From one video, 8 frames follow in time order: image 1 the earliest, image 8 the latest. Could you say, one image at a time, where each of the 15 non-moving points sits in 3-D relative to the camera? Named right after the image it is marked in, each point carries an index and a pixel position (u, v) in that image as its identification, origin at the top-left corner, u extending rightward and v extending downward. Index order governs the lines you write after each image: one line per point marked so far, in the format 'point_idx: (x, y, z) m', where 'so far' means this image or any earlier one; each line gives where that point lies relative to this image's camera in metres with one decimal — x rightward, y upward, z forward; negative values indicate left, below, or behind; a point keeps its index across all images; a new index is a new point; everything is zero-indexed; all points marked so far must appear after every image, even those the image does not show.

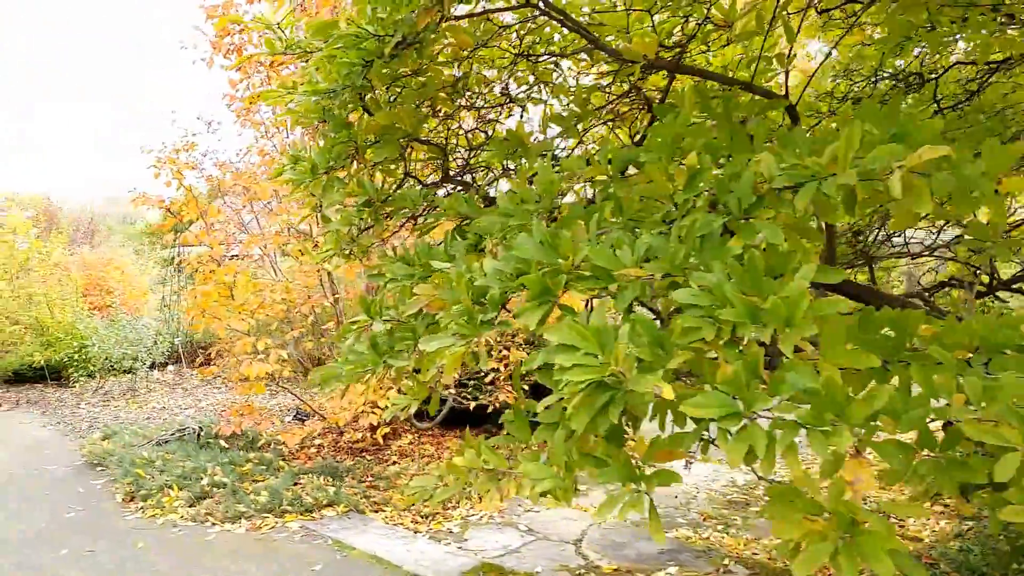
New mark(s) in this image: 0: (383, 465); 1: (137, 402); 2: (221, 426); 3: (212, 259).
0: (-0.7, -1.0, +4.5) m
1: (-3.0, -0.9, +6.4) m
2: (-1.6, -0.8, +4.5) m
3: (-1.6, +0.2, +4.3) m
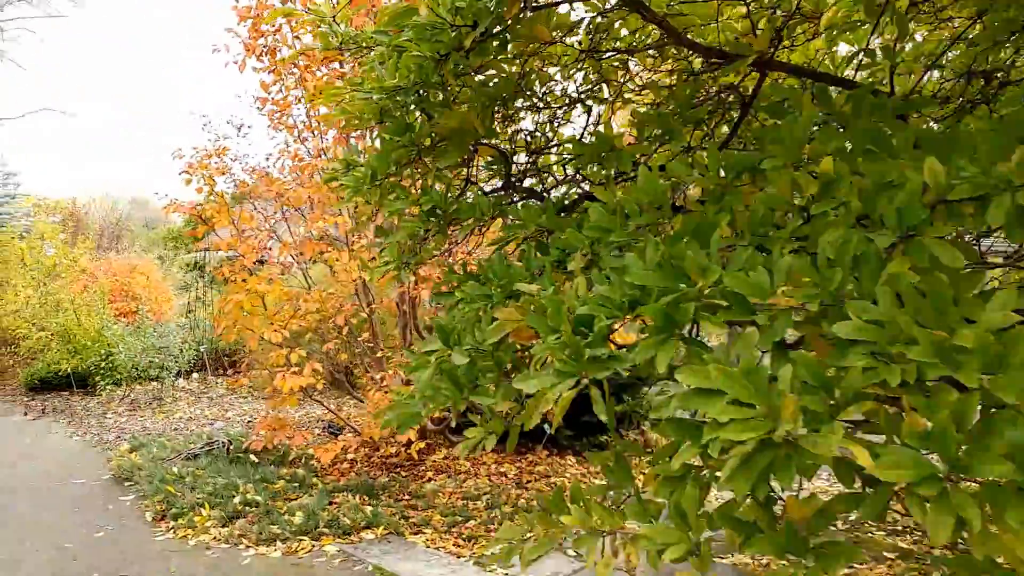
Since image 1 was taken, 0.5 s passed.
0: (-0.5, -1.0, +4.4) m
1: (-2.7, -1.0, +6.3) m
2: (-1.4, -0.8, +4.3) m
3: (-1.3, +0.1, +4.1) m
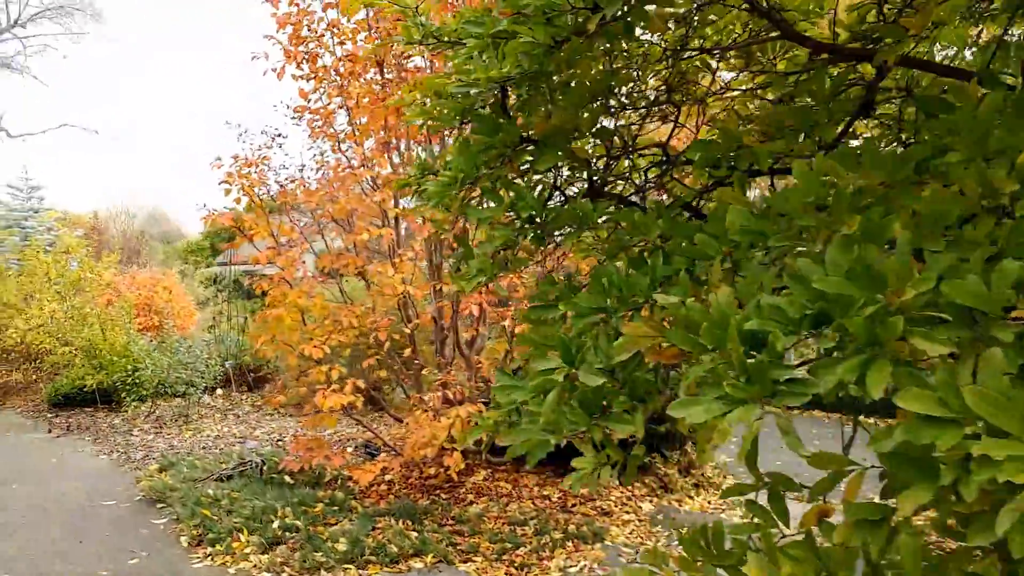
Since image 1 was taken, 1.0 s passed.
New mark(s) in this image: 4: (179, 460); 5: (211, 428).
0: (-0.3, -1.1, +4.2) m
1: (-2.4, -1.1, +6.2) m
2: (-1.1, -0.9, +4.2) m
3: (-1.1, 0.0, +4.0) m
4: (-2.0, -1.1, +5.0) m
5: (-2.3, -1.1, +6.2) m
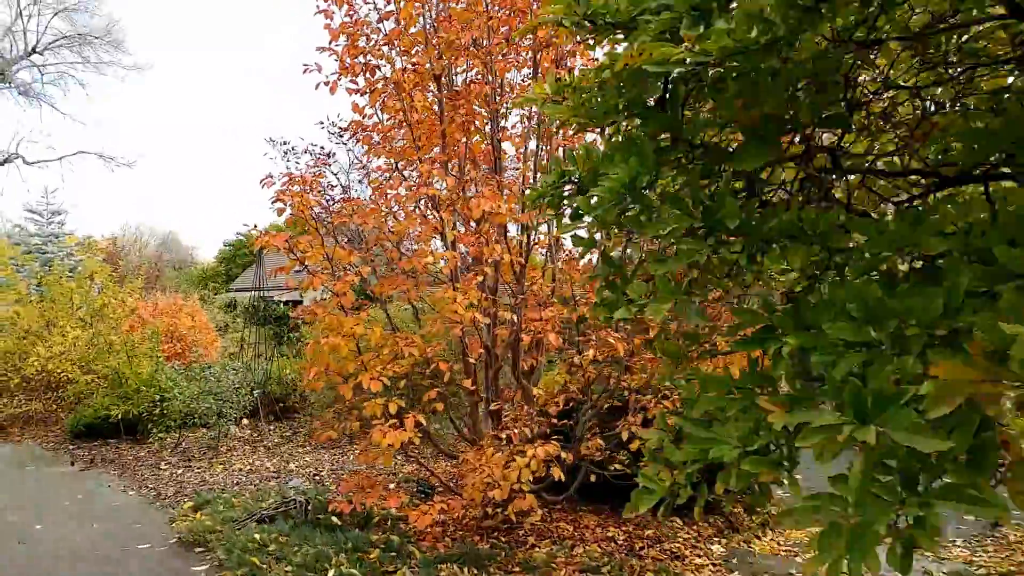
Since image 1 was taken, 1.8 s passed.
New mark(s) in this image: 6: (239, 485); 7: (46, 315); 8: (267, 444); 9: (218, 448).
0: (+0.1, -1.2, +3.9) m
1: (-2.1, -1.3, +5.9) m
2: (-0.8, -1.0, +3.9) m
3: (-0.8, -0.1, +3.7) m
4: (-1.7, -1.2, +4.7) m
5: (-2.0, -1.3, +5.9) m
6: (-1.7, -1.2, +5.1) m
7: (-4.4, -0.3, +7.8) m
8: (-2.0, -1.3, +6.6) m
9: (-2.3, -1.2, +6.3) m
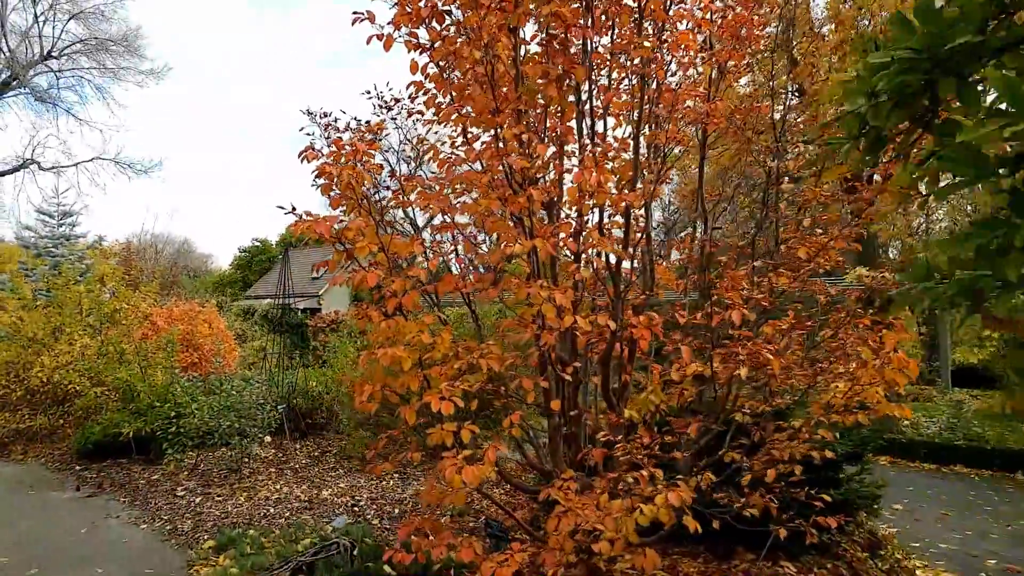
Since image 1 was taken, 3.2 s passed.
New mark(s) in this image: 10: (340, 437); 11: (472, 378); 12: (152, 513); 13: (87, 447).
0: (+0.4, -1.2, +3.1) m
1: (-1.7, -1.3, +5.2) m
2: (-0.4, -1.0, +3.1) m
3: (-0.4, -0.1, +3.0) m
4: (-1.3, -1.2, +4.0) m
5: (-1.6, -1.3, +5.2) m
6: (-1.3, -1.2, +4.4) m
7: (-4.0, -0.3, +7.1) m
8: (-1.6, -1.3, +5.9) m
9: (-1.9, -1.3, +5.6) m
10: (-1.4, -1.2, +6.8) m
11: (-0.1, -0.3, +2.9) m
12: (-2.1, -1.3, +4.8) m
13: (-3.2, -1.2, +6.1) m
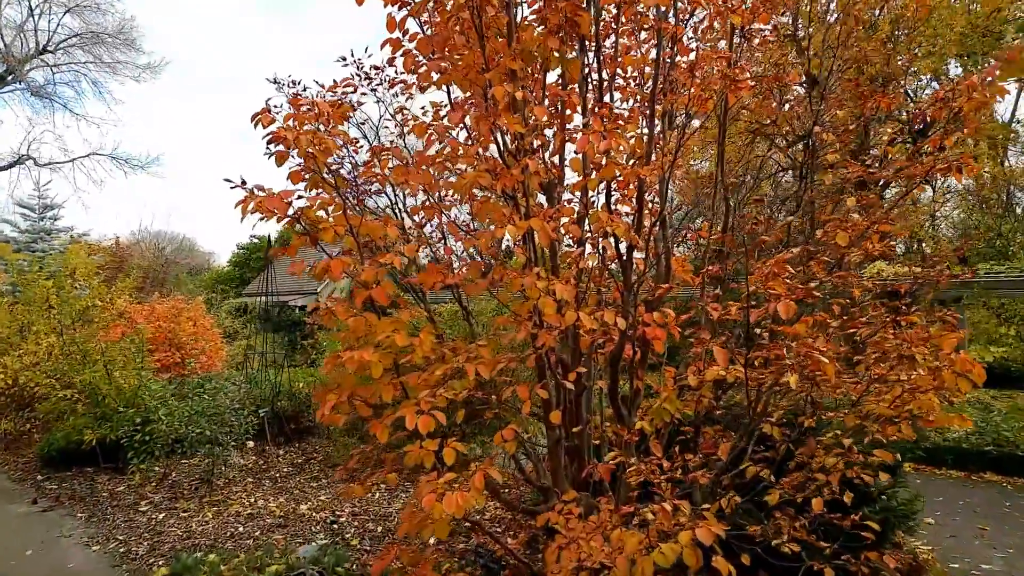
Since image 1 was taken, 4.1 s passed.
0: (+0.4, -1.2, +2.6) m
1: (-1.7, -1.2, +4.7) m
2: (-0.5, -1.0, +2.7) m
3: (-0.5, -0.1, +2.5) m
4: (-1.3, -1.2, +3.5) m
5: (-1.6, -1.2, +4.7) m
6: (-1.3, -1.2, +3.9) m
7: (-4.0, -0.3, +6.7) m
8: (-1.6, -1.2, +5.4) m
9: (-1.9, -1.2, +5.2) m
10: (-1.4, -1.2, +6.3) m
11: (-0.2, -0.3, +2.5) m
12: (-2.1, -1.3, +4.3) m
13: (-3.2, -1.1, +5.7) m
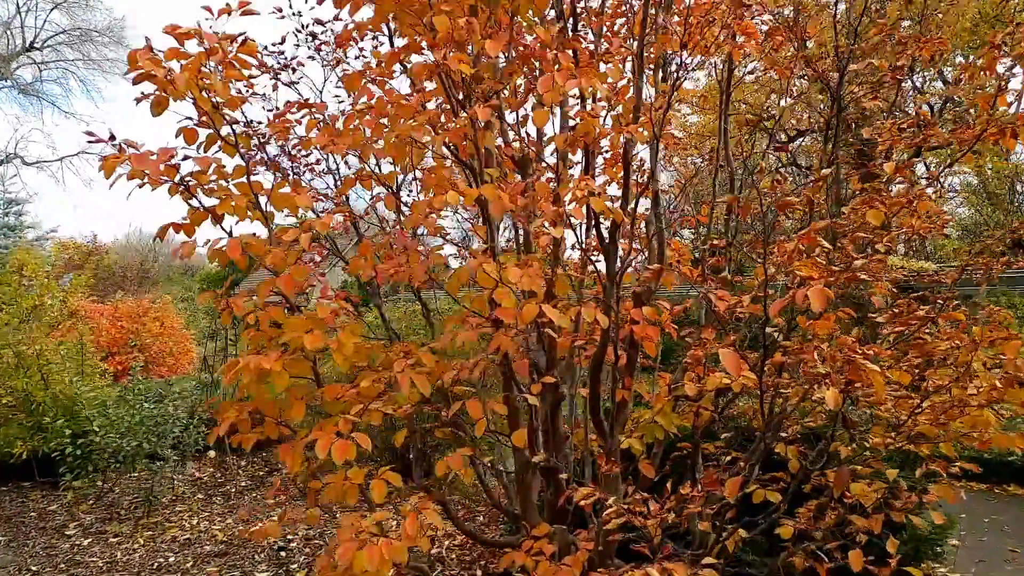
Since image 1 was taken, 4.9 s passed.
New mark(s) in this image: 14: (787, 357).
0: (+0.3, -1.2, +2.1) m
1: (-1.8, -1.2, +4.2) m
2: (-0.6, -0.9, +2.1) m
3: (-0.6, 0.0, +2.0) m
4: (-1.5, -1.2, +3.0) m
5: (-1.7, -1.2, +4.2) m
6: (-1.5, -1.2, +3.4) m
7: (-4.1, -0.2, +6.1) m
8: (-1.7, -1.2, +4.9) m
9: (-2.0, -1.2, +4.6) m
10: (-1.6, -1.2, +5.8) m
11: (-0.3, -0.3, +1.9) m
12: (-2.2, -1.2, +3.8) m
13: (-3.3, -1.1, +5.1) m
14: (+0.7, -0.2, +2.1) m
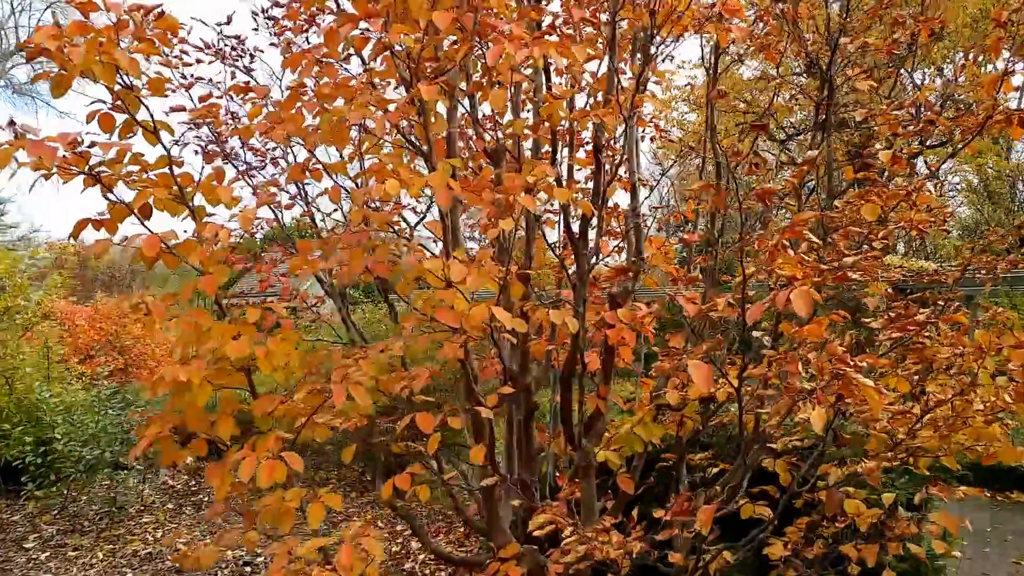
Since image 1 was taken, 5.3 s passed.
0: (+0.2, -1.2, +1.9) m
1: (-1.9, -1.2, +4.0) m
2: (-0.7, -0.9, +2.0) m
3: (-0.7, 0.0, +1.8) m
4: (-1.6, -1.2, +2.8) m
5: (-1.8, -1.2, +4.0) m
6: (-1.6, -1.2, +3.2) m
7: (-4.2, -0.2, +6.0) m
8: (-1.8, -1.2, +4.7) m
9: (-2.1, -1.2, +4.4) m
10: (-1.7, -1.2, +5.6) m
11: (-0.4, -0.3, +1.7) m
12: (-2.3, -1.3, +3.6) m
13: (-3.4, -1.1, +4.9) m
14: (+0.6, -0.2, +1.9) m
